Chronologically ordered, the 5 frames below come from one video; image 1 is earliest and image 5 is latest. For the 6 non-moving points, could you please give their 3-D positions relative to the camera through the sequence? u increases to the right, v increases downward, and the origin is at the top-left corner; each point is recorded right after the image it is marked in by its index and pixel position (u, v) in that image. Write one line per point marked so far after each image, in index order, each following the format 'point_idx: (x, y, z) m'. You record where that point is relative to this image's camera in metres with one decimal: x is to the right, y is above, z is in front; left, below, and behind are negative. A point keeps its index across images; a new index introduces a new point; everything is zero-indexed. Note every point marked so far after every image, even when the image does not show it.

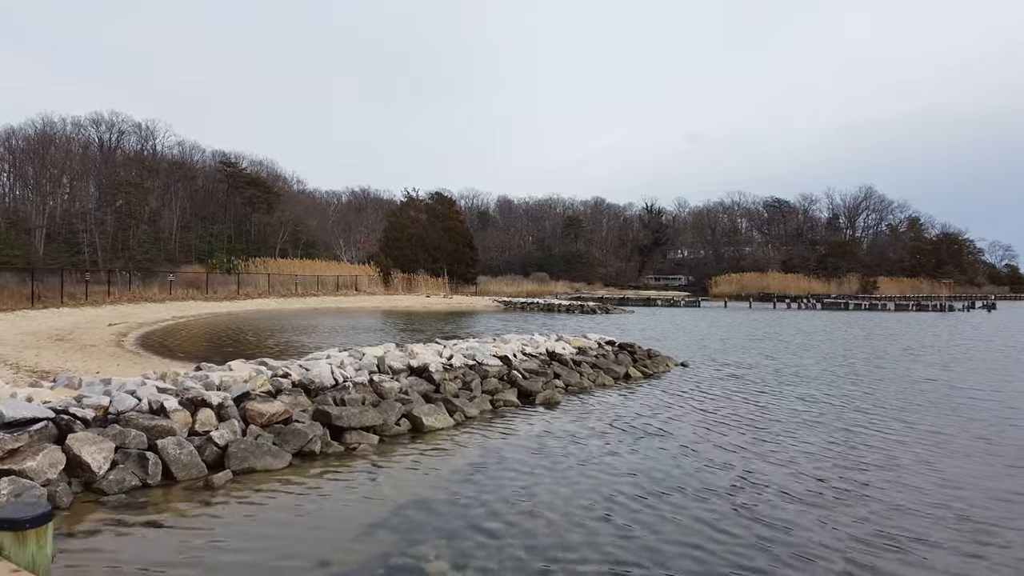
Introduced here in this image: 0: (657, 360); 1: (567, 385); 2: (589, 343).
0: (+3.7, -1.9, +15.5) m
1: (+1.1, -2.0, +12.6) m
2: (+2.0, -1.4, +15.7) m
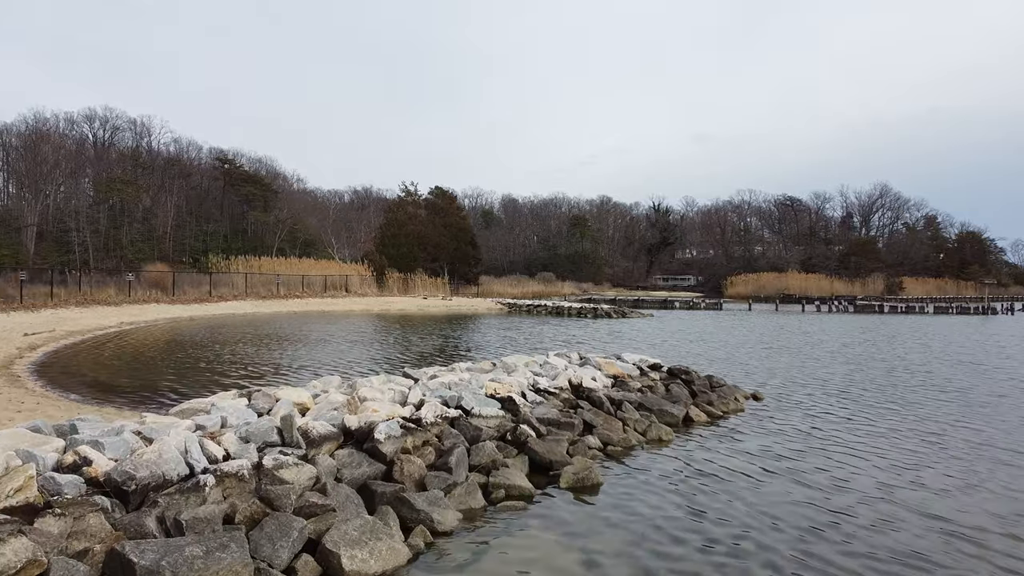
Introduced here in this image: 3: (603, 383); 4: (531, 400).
0: (+3.8, -1.9, +10.9) m
1: (+1.2, -2.1, +8.0) m
2: (+2.1, -1.5, +11.1) m
3: (+1.5, -1.6, +10.0) m
4: (+0.3, -1.6, +8.5) m
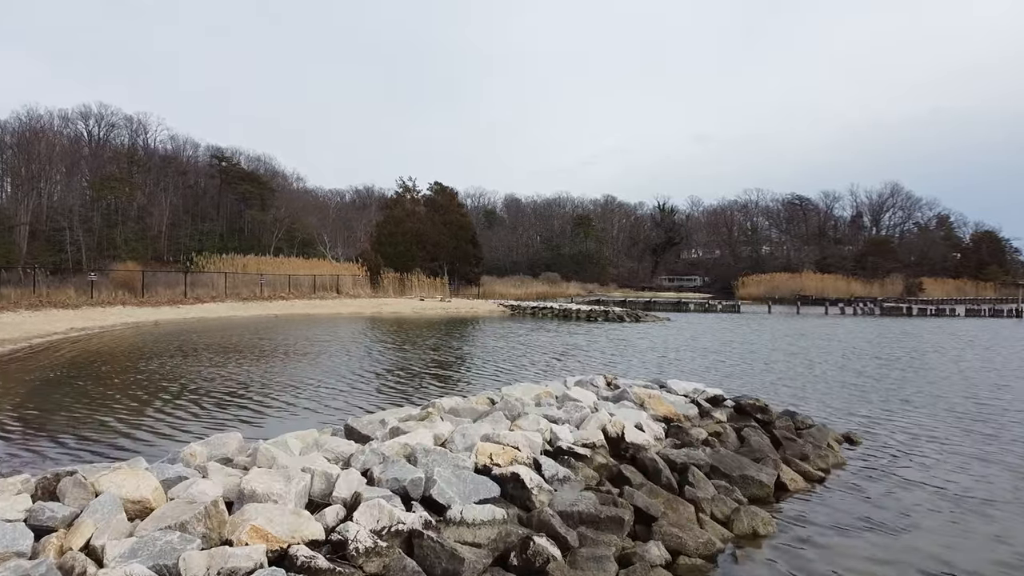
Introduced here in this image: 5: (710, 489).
0: (+3.9, -2.0, +7.7) m
1: (+1.3, -2.1, +4.8) m
2: (+2.2, -1.5, +7.9) m
3: (+1.6, -1.6, +6.8) m
4: (+0.3, -1.6, +5.3) m
5: (+1.9, -1.9, +5.9) m
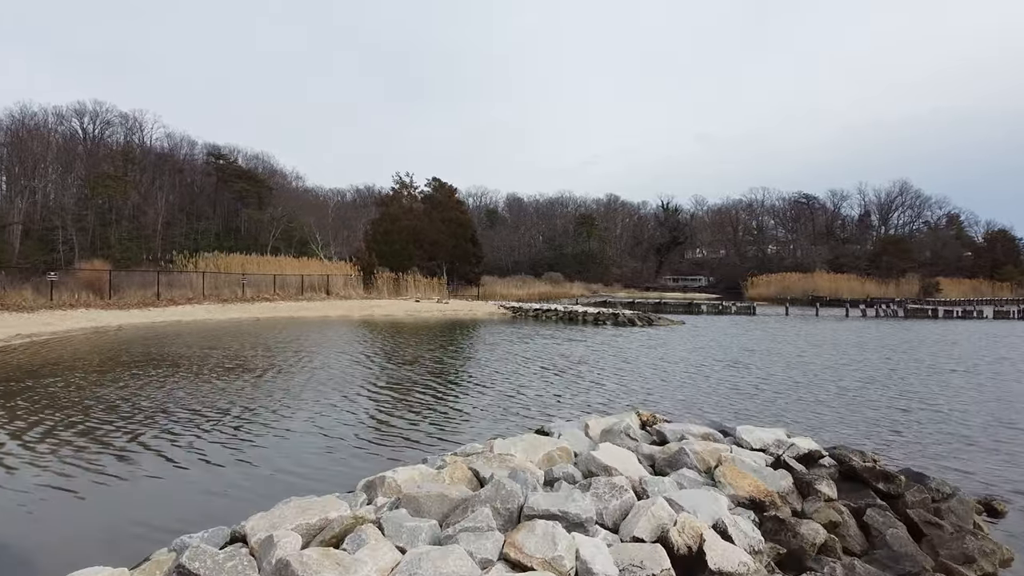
0: (+3.9, -2.0, +5.0) m
1: (+1.2, -2.1, +2.1) m
2: (+2.2, -1.6, +5.2) m
3: (+1.5, -1.7, +4.1) m
4: (+0.3, -1.6, +2.6) m
5: (+1.9, -2.0, +3.2) m
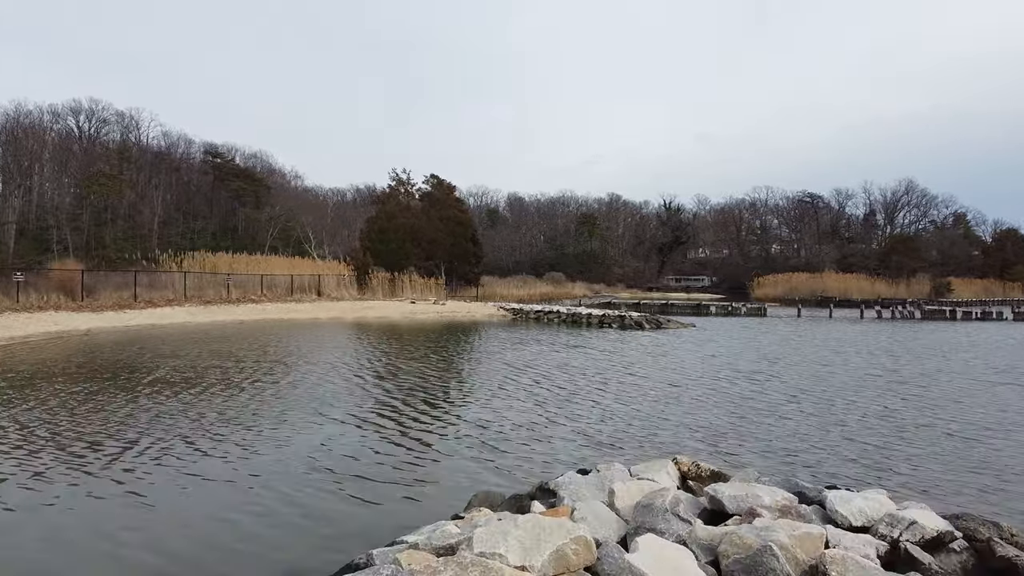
0: (+3.8, -2.1, +3.1) m
1: (+1.2, -2.2, +0.2) m
2: (+2.1, -1.6, +3.3) m
3: (+1.5, -1.7, +2.3) m
4: (+0.2, -1.7, +0.8) m
5: (+1.8, -2.0, +1.4) m
